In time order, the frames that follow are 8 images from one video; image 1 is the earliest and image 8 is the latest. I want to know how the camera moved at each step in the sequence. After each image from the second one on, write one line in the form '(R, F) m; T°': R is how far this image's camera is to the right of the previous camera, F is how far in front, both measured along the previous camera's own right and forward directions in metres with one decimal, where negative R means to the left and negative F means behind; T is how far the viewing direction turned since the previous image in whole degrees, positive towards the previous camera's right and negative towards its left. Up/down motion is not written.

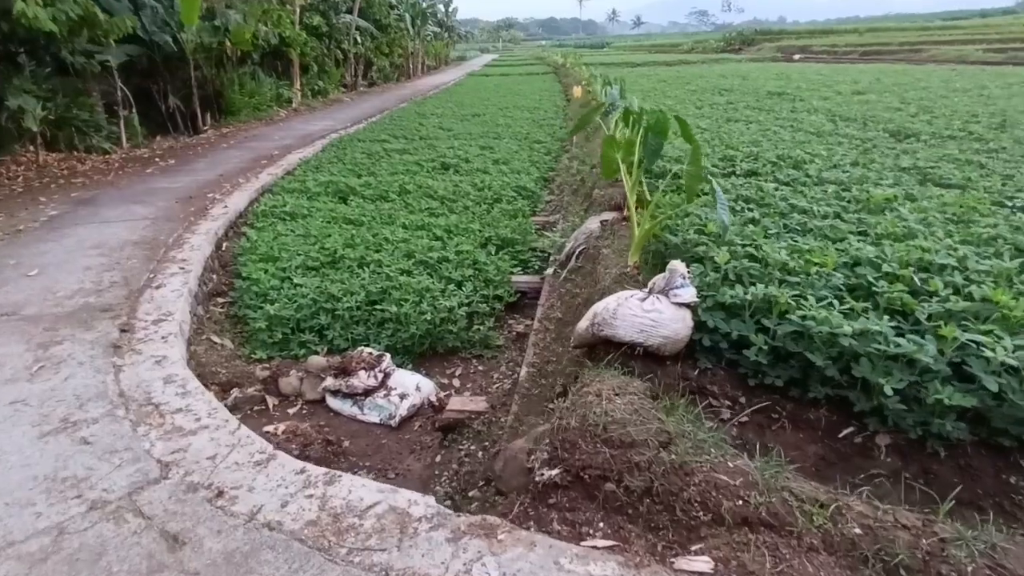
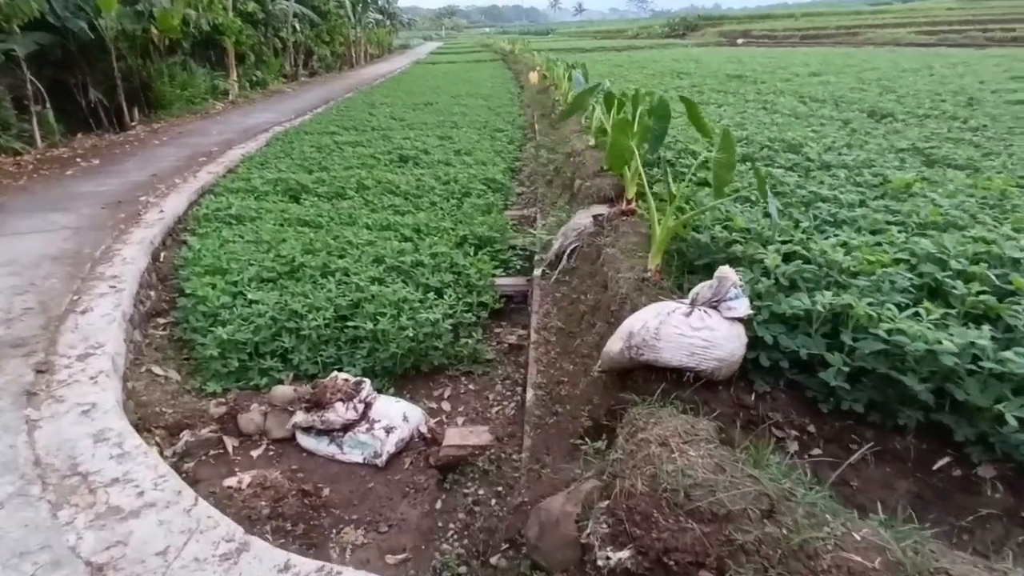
(-0.3, +0.6) m; +5°
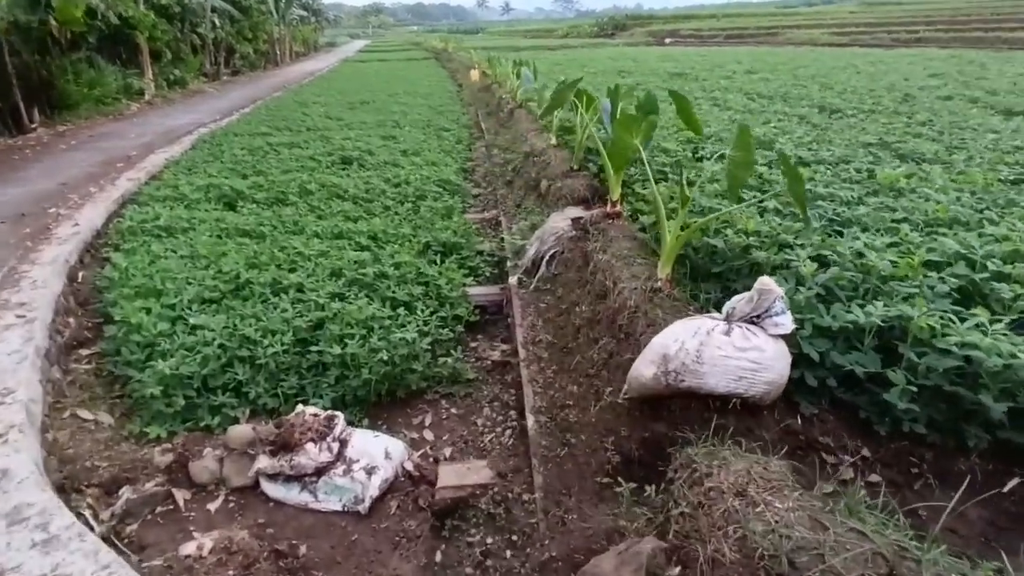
(-0.3, +0.4) m; +6°
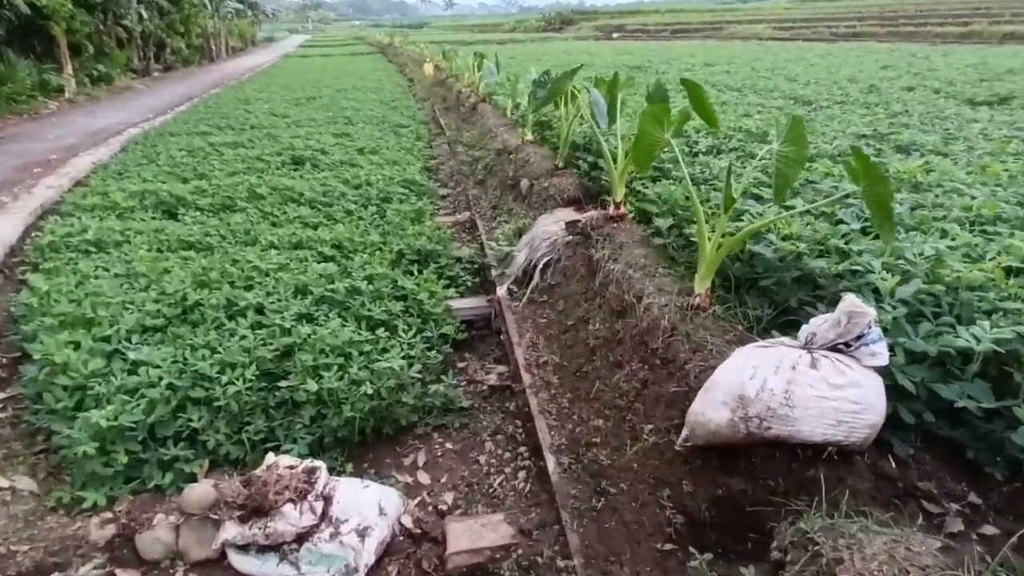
(-0.3, +0.5) m; +5°
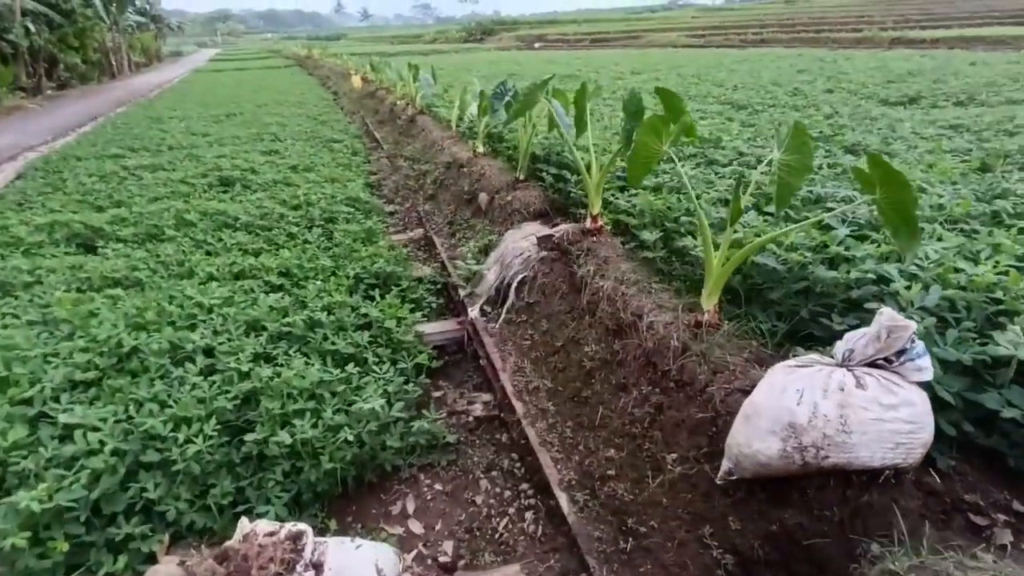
(-0.3, +0.2) m; +7°
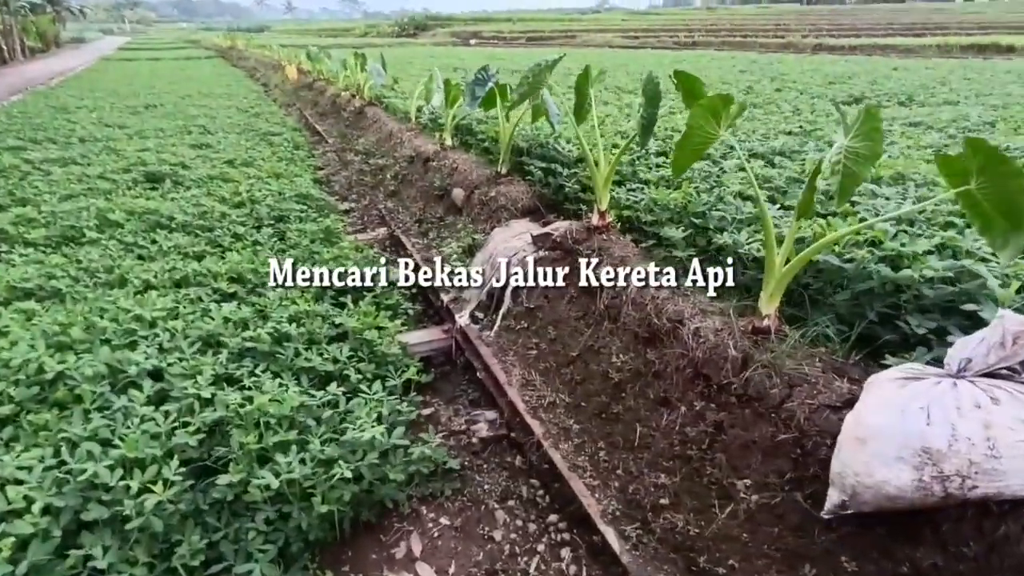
(-0.4, +0.4) m; +6°
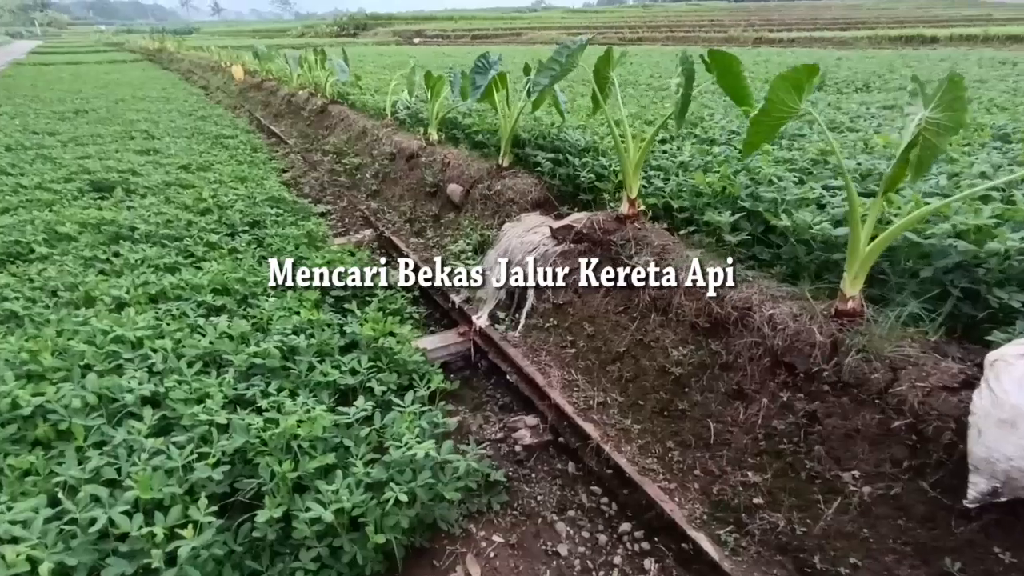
(-0.5, +0.2) m; +5°
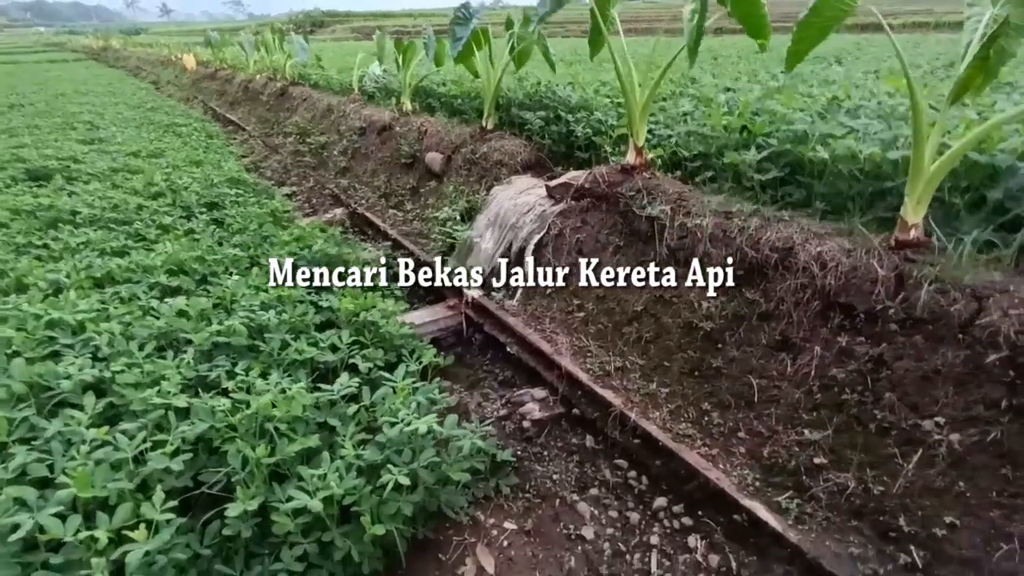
(-0.2, +0.3) m; +3°
